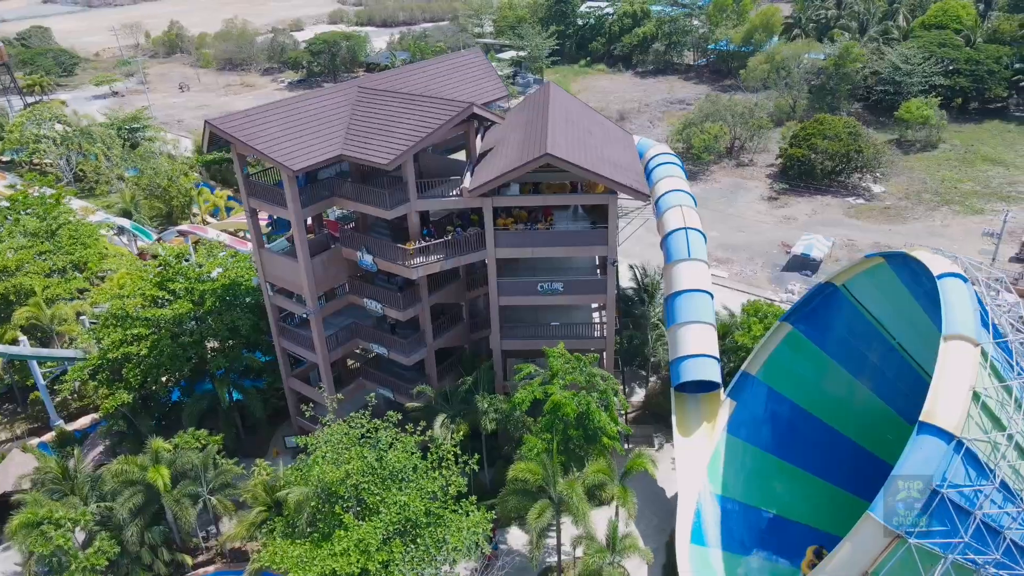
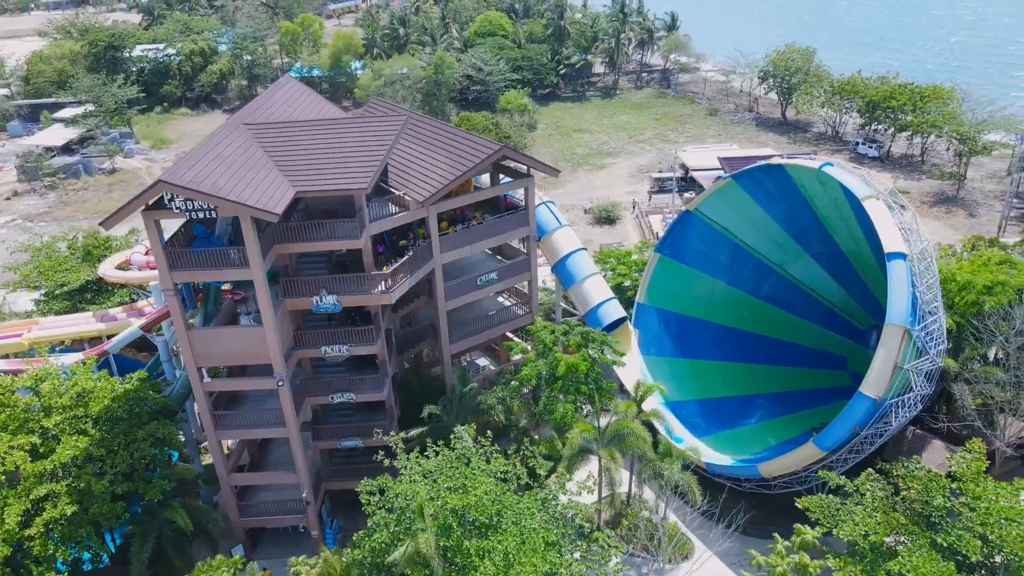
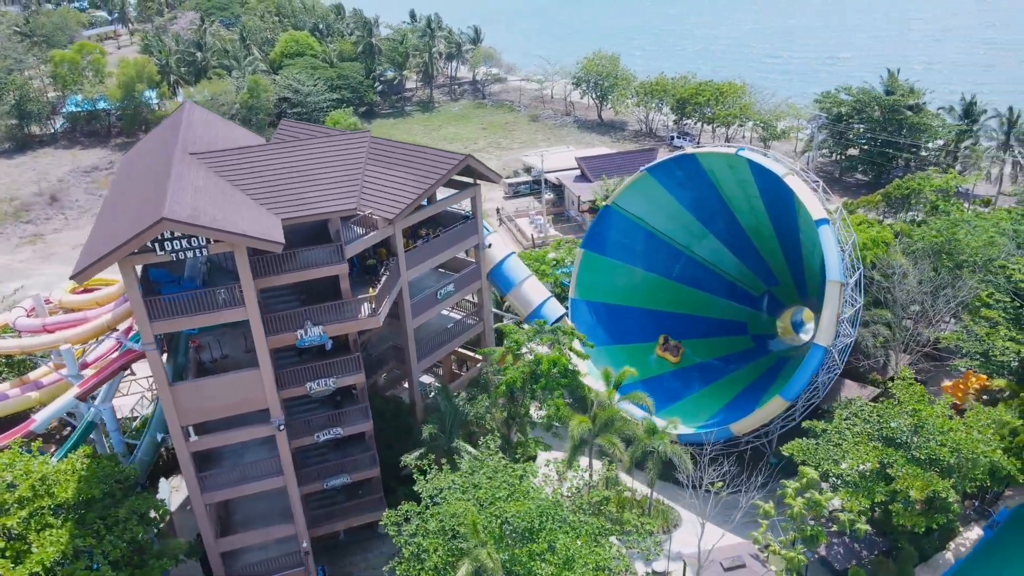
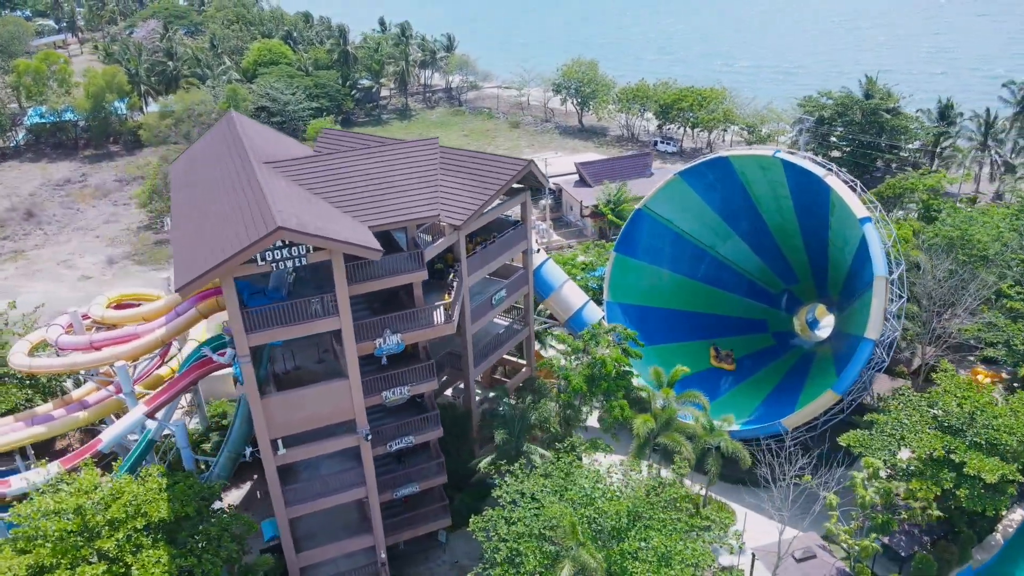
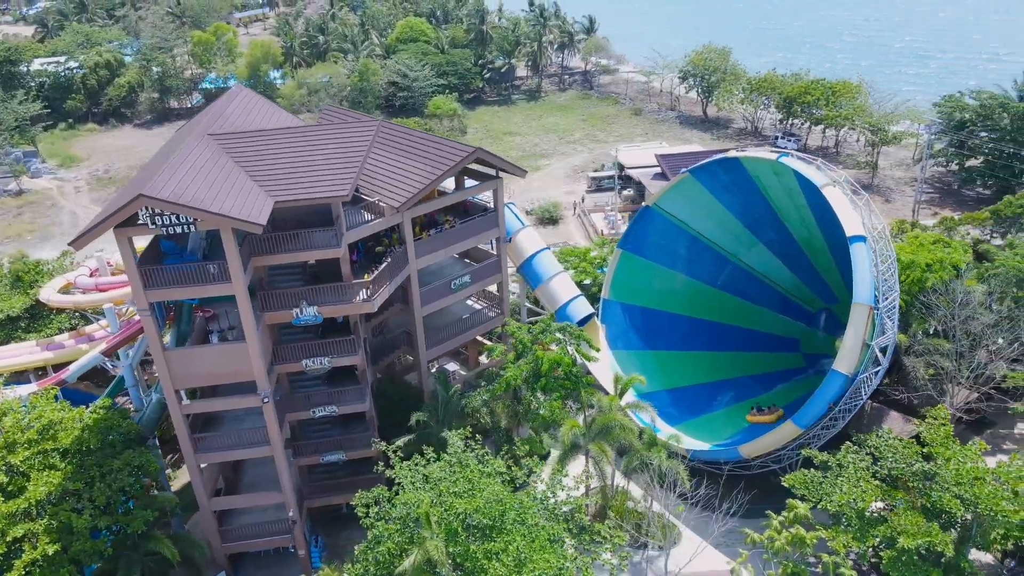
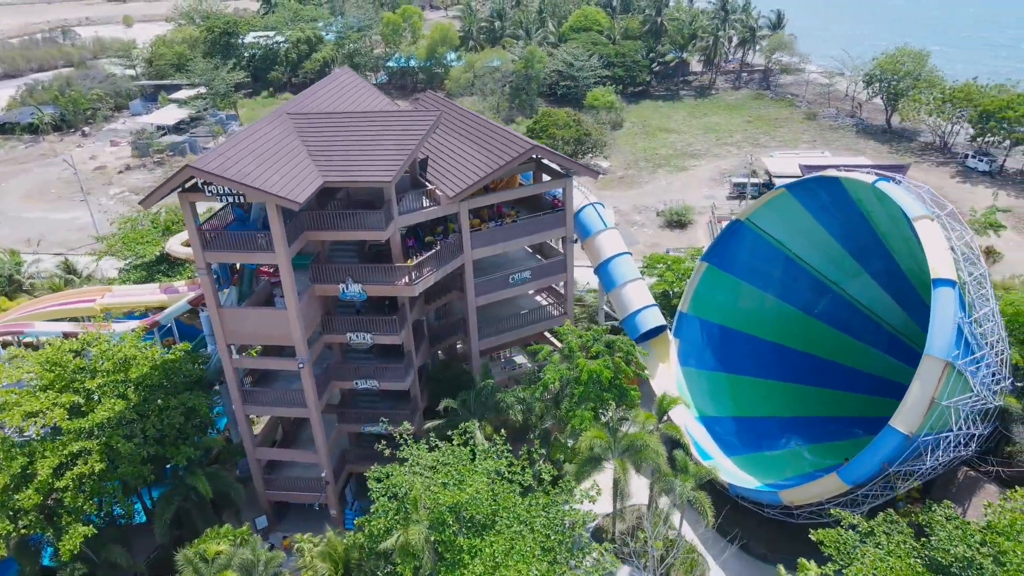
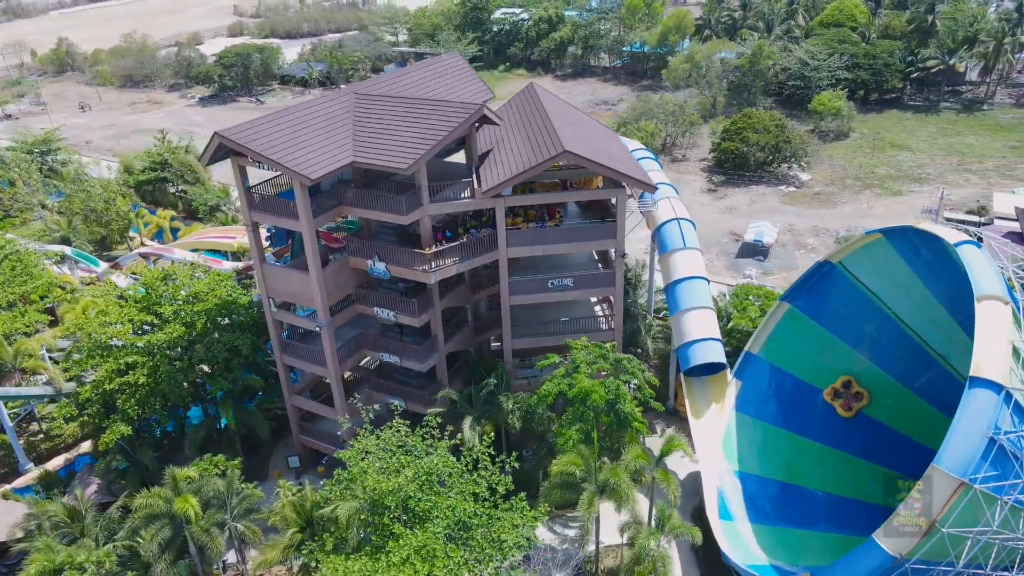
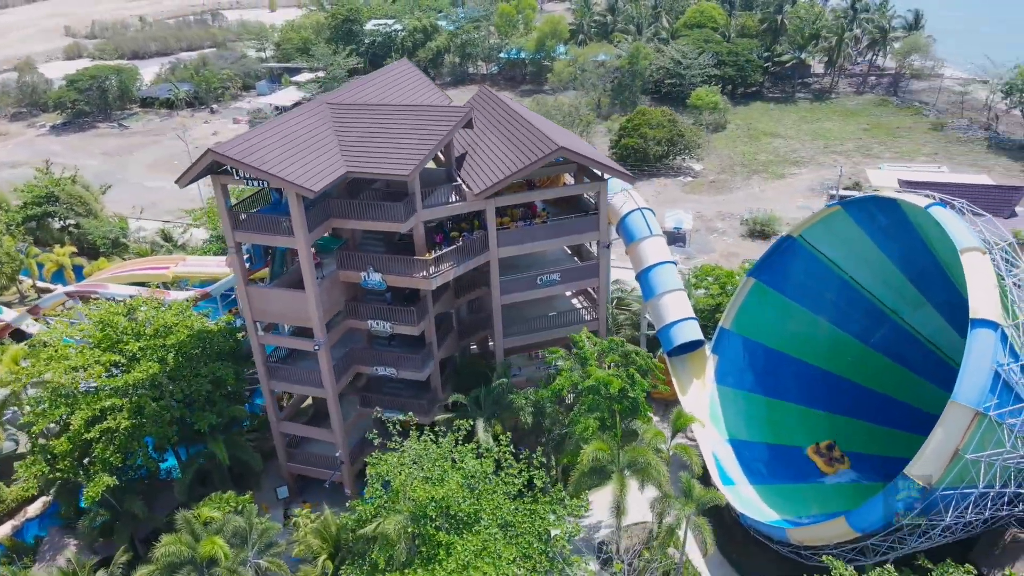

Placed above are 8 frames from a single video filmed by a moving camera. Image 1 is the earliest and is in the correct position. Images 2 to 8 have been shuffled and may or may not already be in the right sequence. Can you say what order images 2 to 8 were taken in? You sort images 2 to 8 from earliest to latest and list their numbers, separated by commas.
7, 8, 6, 2, 5, 3, 4
